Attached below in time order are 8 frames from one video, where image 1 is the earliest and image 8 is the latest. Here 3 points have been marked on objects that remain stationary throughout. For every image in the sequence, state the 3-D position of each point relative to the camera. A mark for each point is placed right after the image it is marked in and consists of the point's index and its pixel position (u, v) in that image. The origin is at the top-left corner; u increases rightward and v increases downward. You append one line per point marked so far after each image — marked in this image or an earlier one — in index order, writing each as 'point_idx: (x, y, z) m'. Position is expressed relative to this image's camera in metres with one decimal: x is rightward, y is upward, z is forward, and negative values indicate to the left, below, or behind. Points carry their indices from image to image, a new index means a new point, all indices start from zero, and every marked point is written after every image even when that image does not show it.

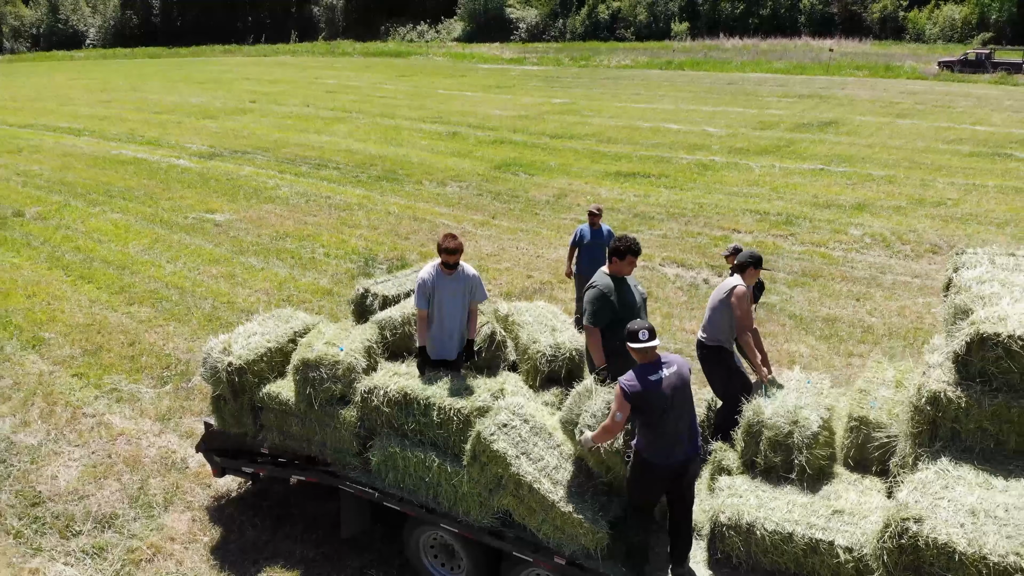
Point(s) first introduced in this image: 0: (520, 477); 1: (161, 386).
0: (+0.2, -3.9, +3.9) m
1: (-13.6, -3.8, +7.2) m
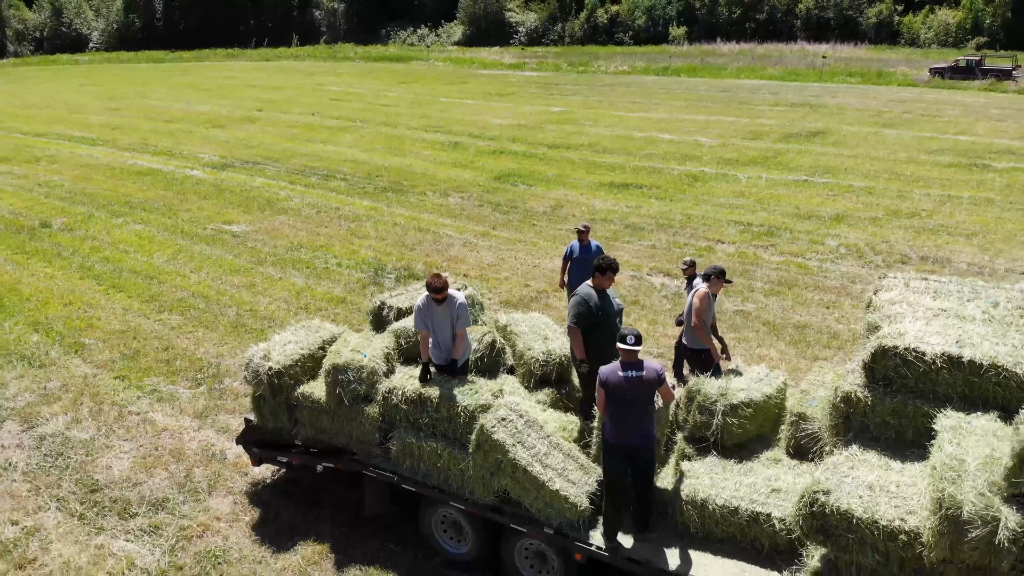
0: (+0.2, -4.4, +4.7) m
1: (-13.7, -4.3, +8.0) m
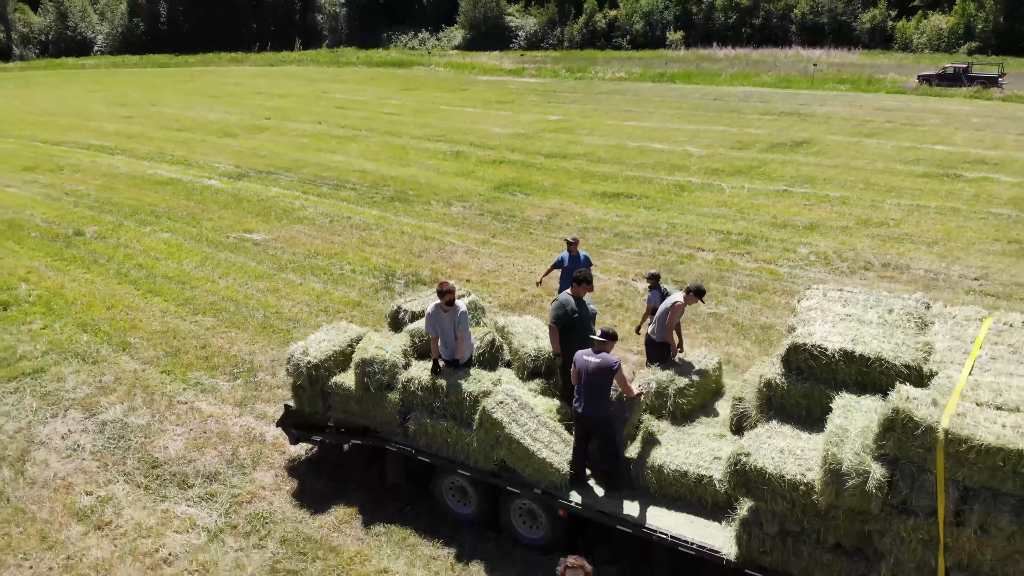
0: (0.0, -4.7, +5.9) m
1: (-13.8, -4.5, +9.2) m
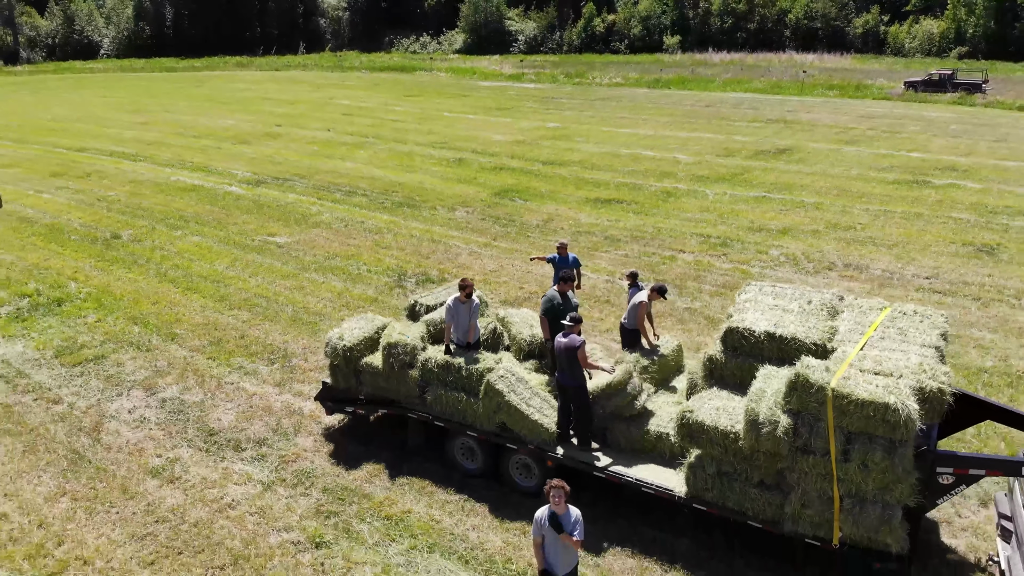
0: (0.0, -4.6, +7.3) m
1: (-13.9, -4.4, +10.6) m
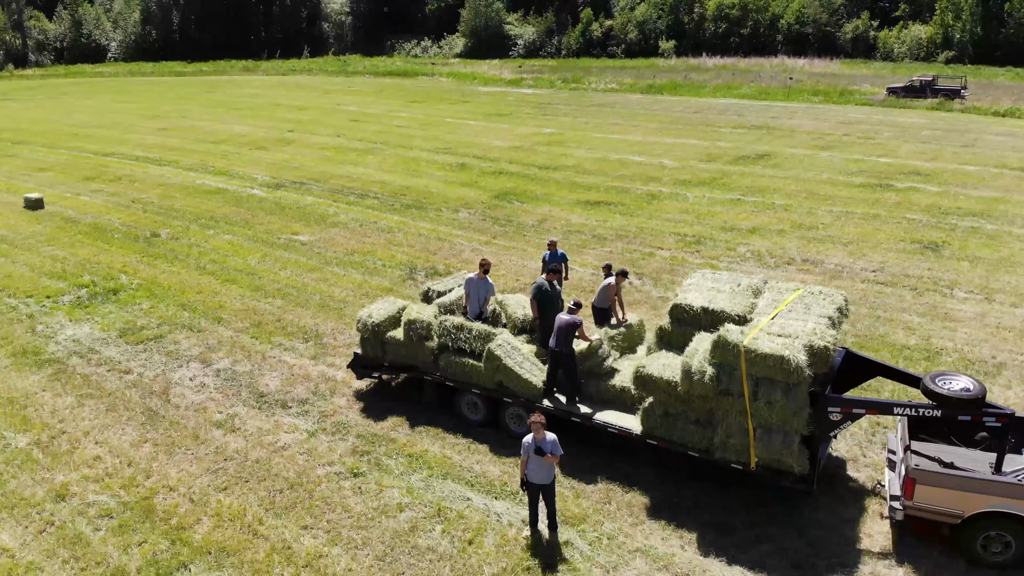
0: (-0.3, -3.8, +9.3) m
1: (-14.1, -3.7, +12.6) m
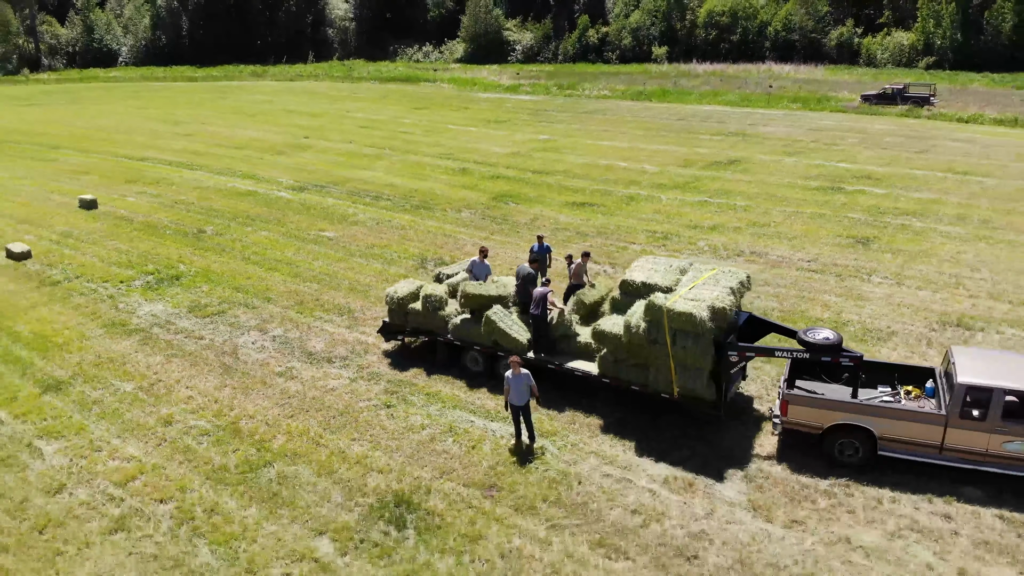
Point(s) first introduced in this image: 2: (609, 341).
0: (-0.8, -2.5, +12.6) m
1: (-14.7, -2.3, +15.8) m
2: (+6.2, -3.4, +11.7) m
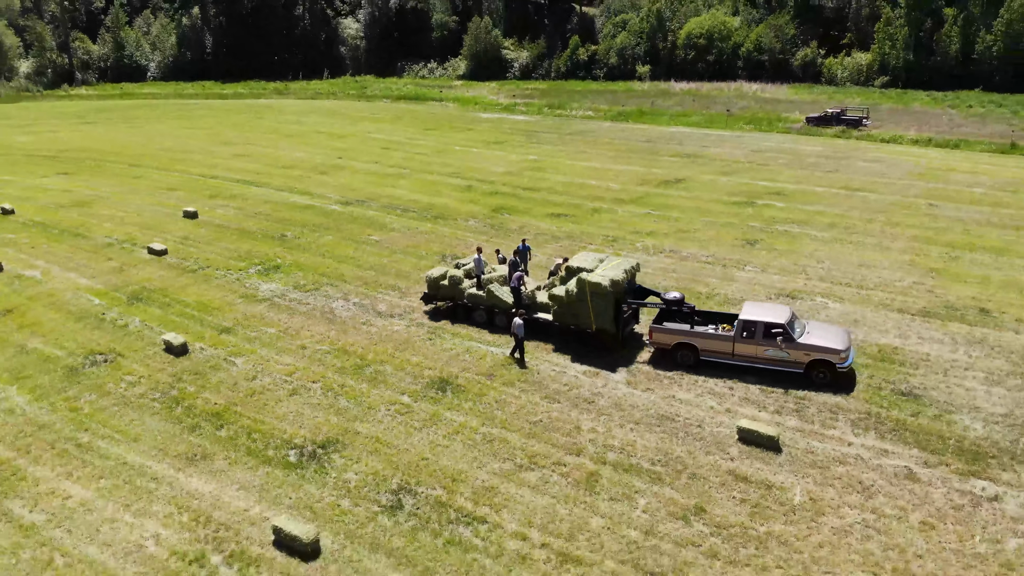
0: (-2.0, -0.3, +21.8) m
1: (-15.9, -0.2, +25.0) m
2: (+5.0, -1.2, +20.9) m
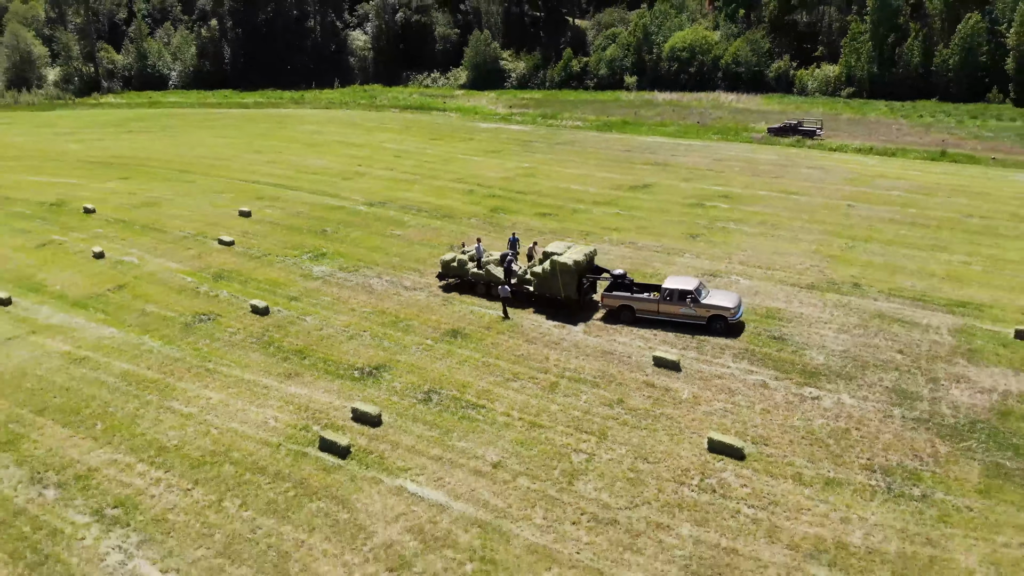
0: (-3.4, +3.3, +30.3) m
1: (-17.3, +3.4, +33.5) m
2: (+3.6, +2.4, +29.4) m
